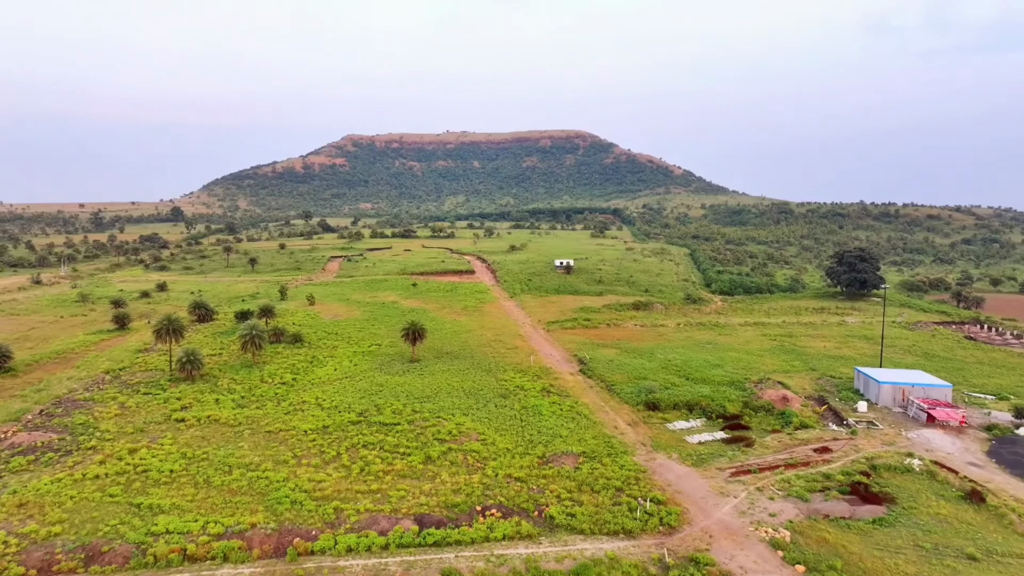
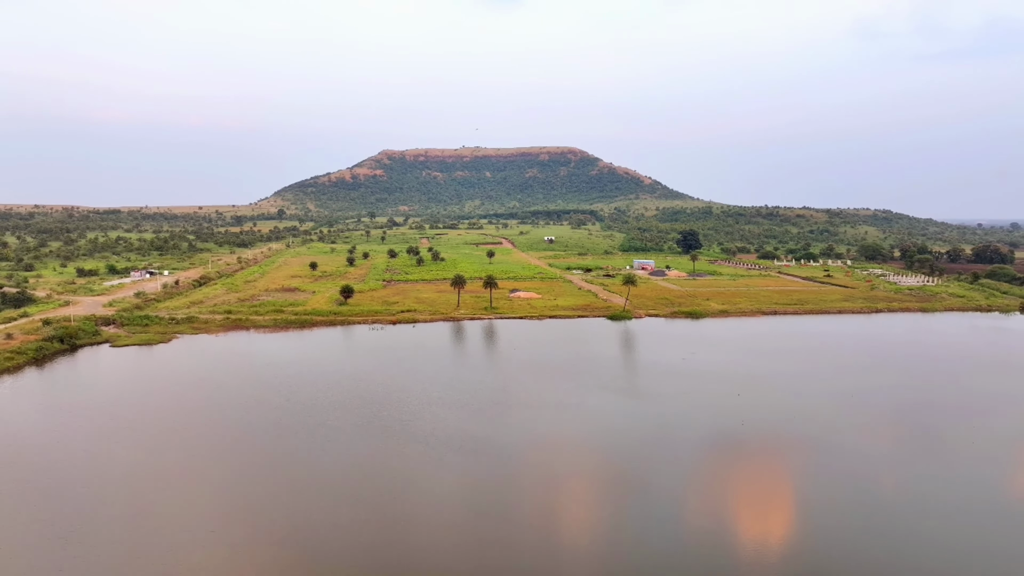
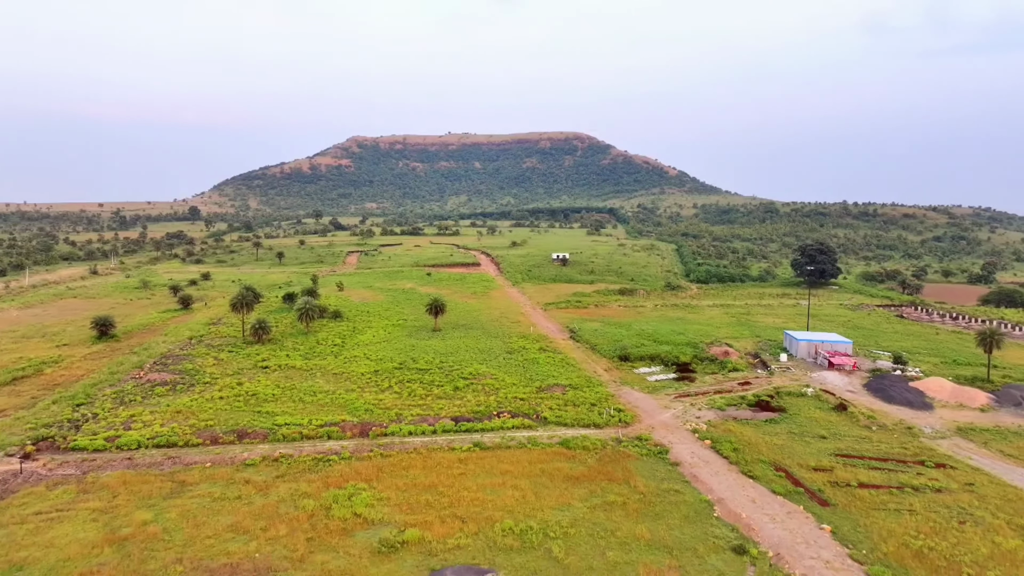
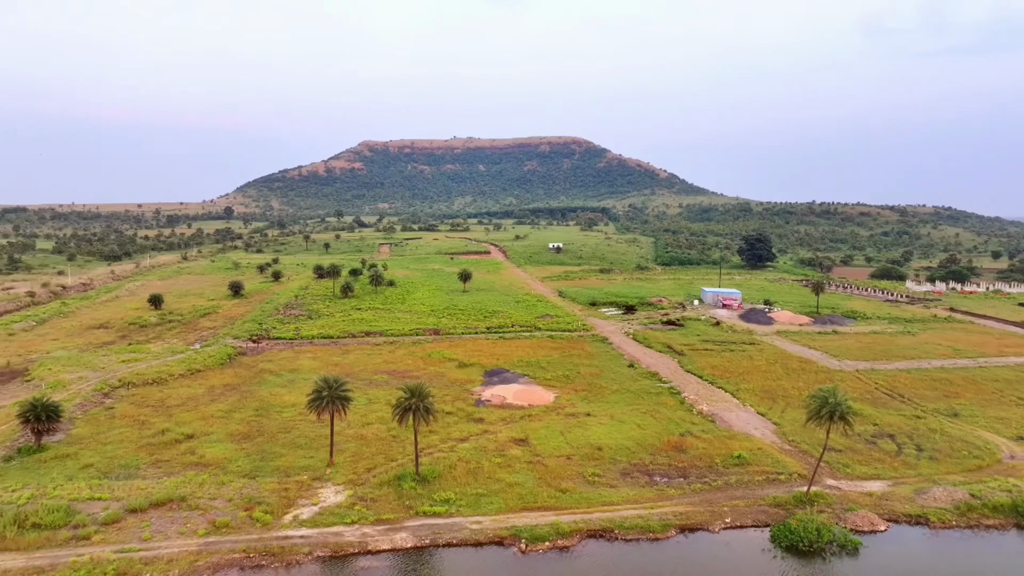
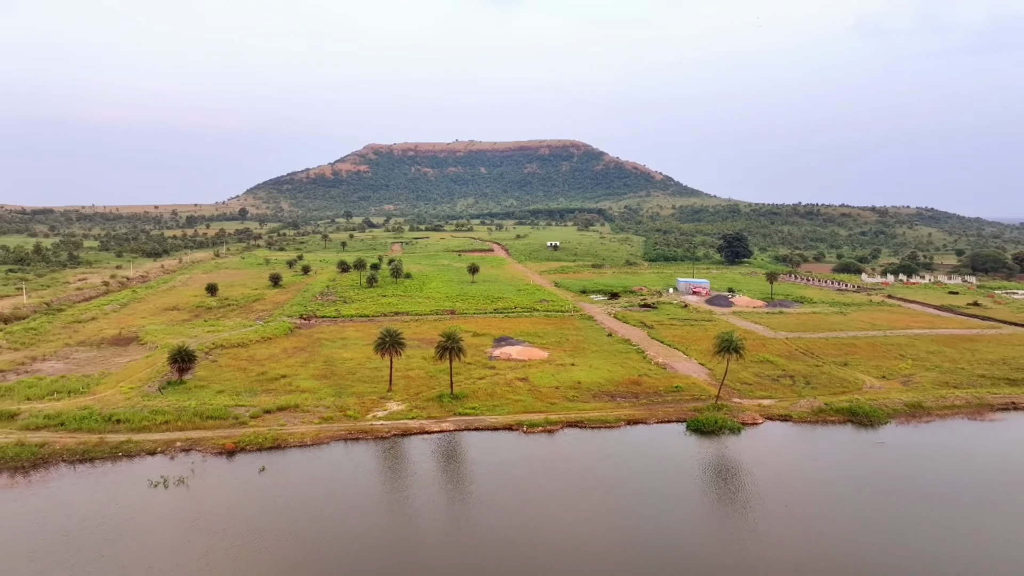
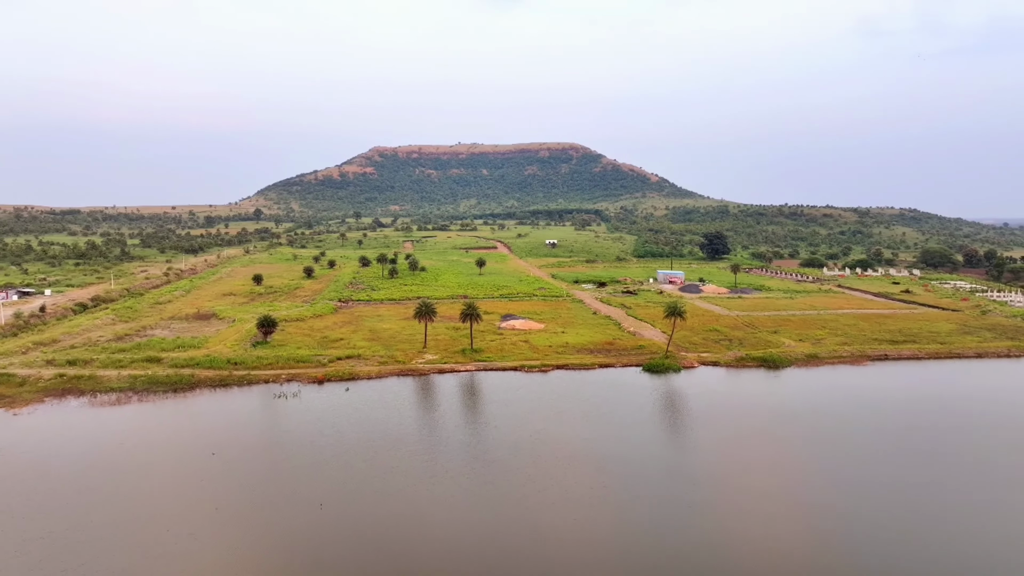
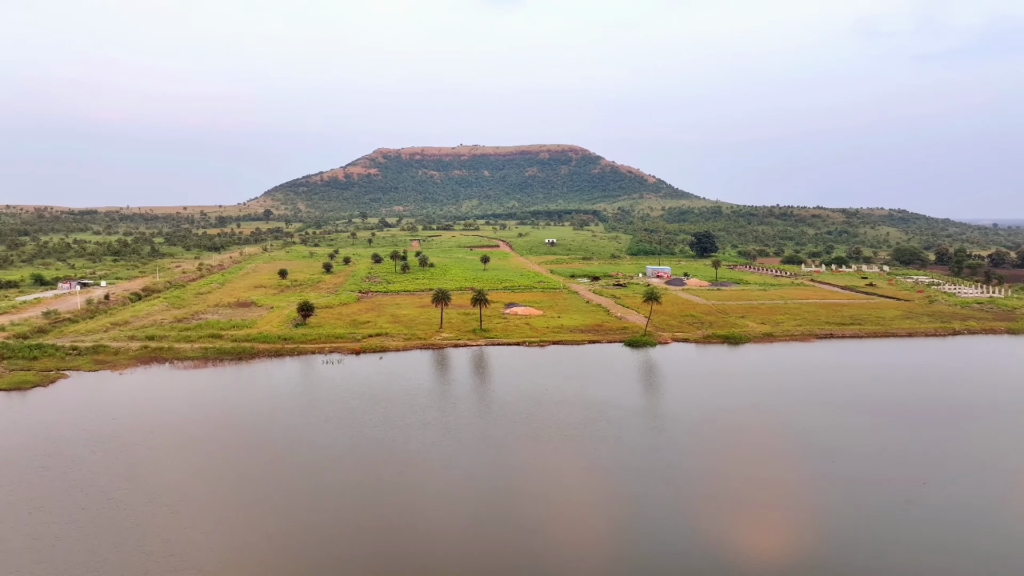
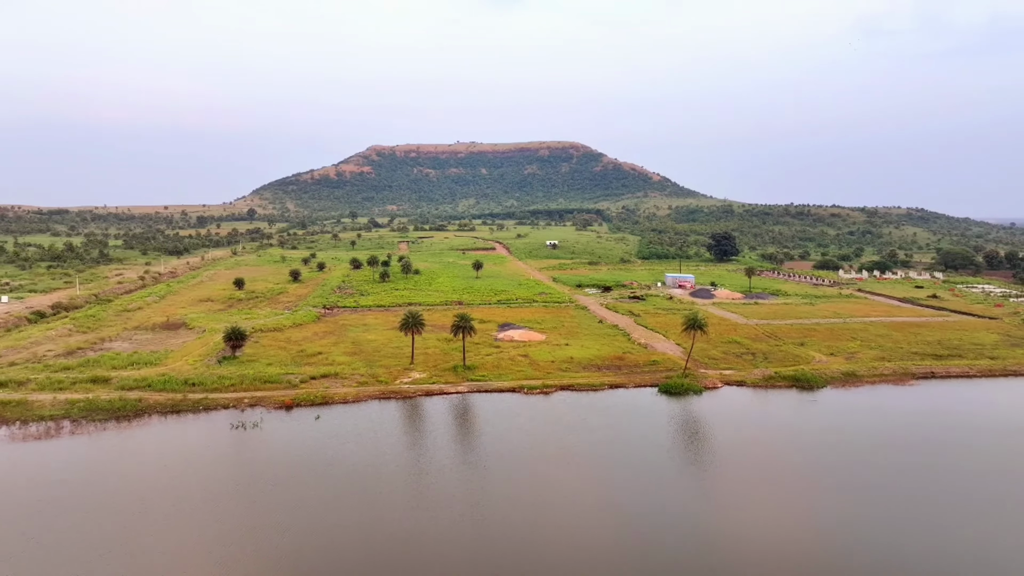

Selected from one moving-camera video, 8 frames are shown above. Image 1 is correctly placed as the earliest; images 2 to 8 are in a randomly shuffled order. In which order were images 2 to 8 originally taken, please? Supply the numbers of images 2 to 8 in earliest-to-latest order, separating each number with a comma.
3, 4, 5, 8, 6, 7, 2
